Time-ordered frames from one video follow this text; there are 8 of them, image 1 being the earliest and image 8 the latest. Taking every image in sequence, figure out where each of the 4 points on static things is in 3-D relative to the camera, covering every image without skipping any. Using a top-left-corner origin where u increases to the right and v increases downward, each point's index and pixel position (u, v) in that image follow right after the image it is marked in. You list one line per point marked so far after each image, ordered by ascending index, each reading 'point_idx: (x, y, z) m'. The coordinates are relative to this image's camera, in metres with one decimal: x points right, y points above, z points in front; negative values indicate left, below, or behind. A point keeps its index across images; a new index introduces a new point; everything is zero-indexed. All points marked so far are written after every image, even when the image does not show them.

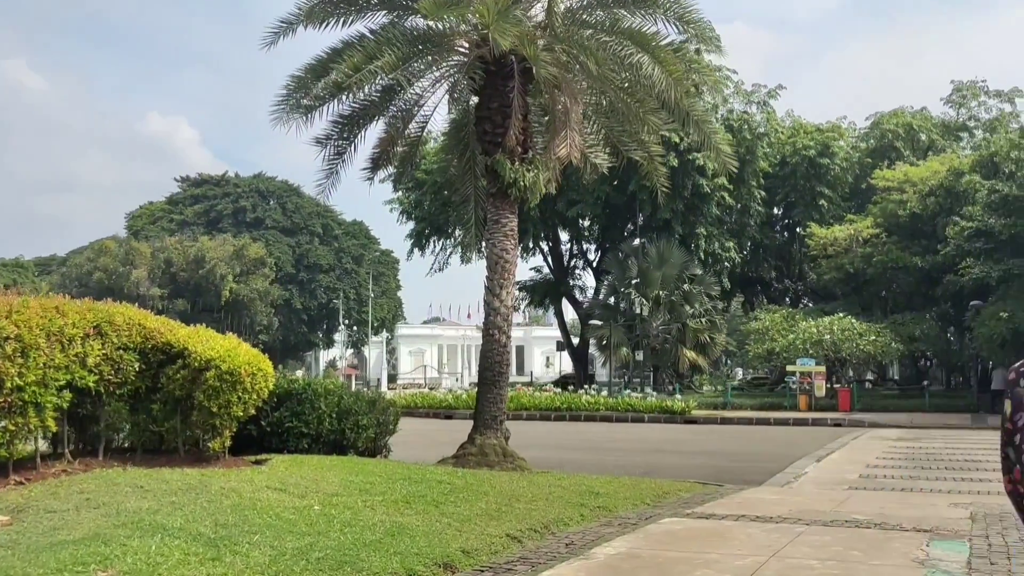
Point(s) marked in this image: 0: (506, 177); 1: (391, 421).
0: (-0.1, +1.1, +9.3) m
1: (-1.4, -1.5, +10.2) m
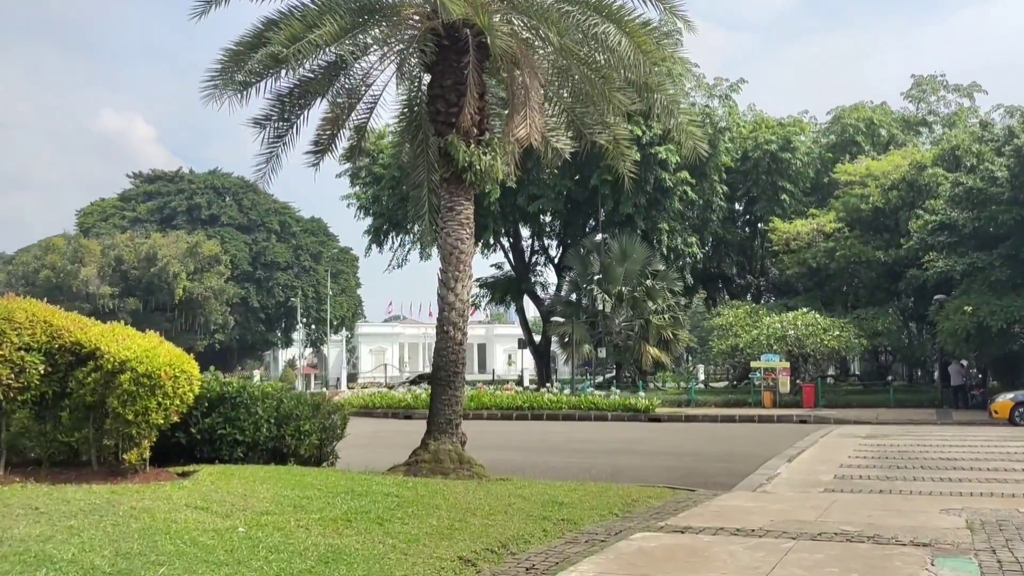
0: (-0.5, +1.2, +8.6) m
1: (-1.8, -1.4, +9.4) m
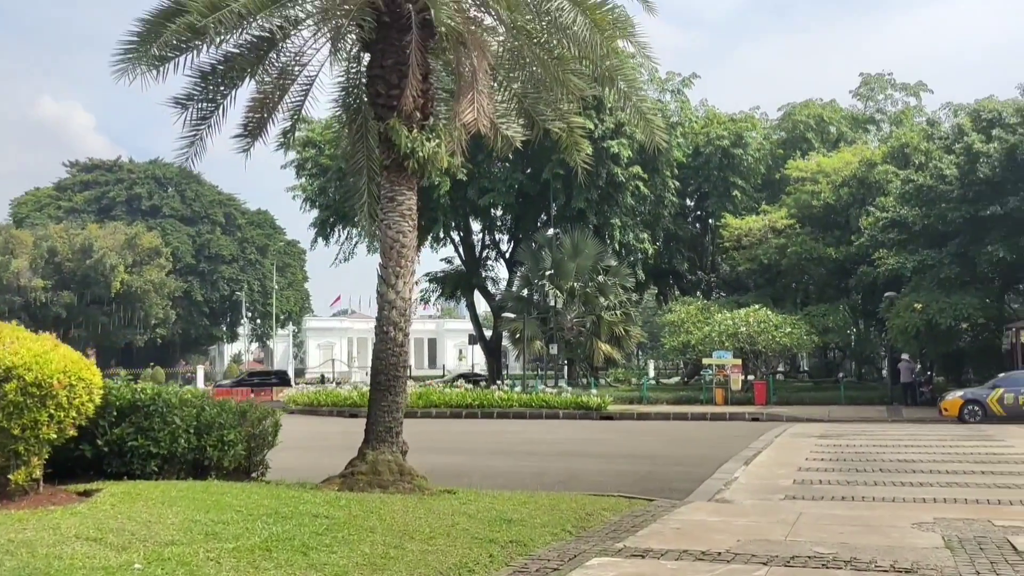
0: (-1.0, +1.2, +7.9) m
1: (-2.3, -1.4, +8.7) m
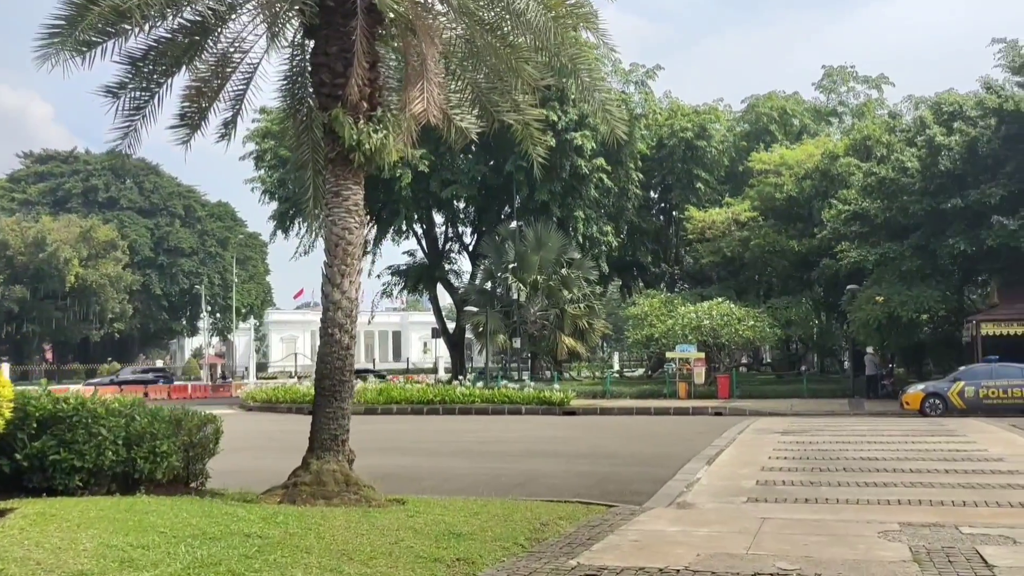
0: (-1.4, +1.2, +7.5) m
1: (-2.7, -1.4, +8.2) m
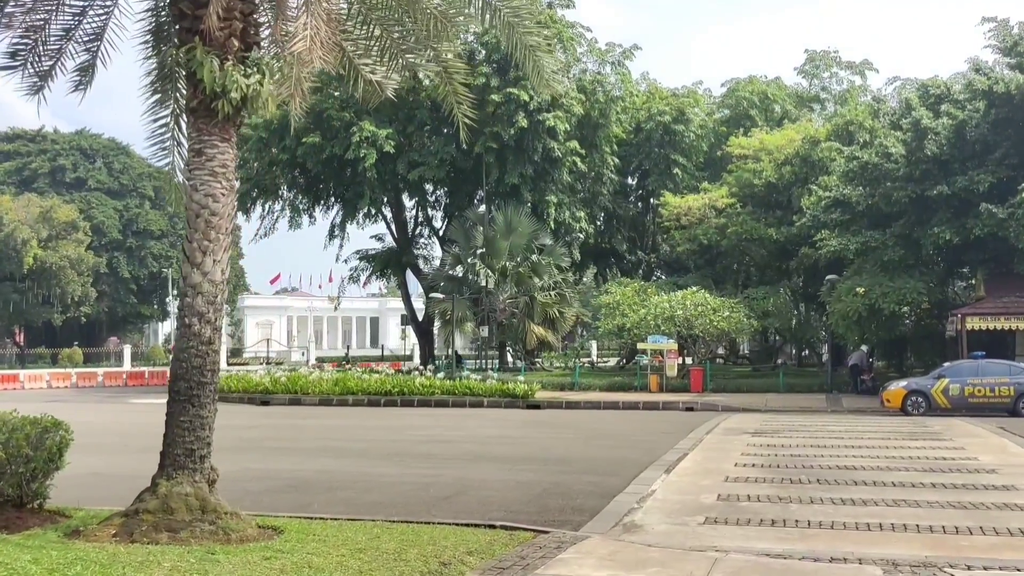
0: (-2.0, +1.4, +6.0) m
1: (-3.4, -1.2, +6.7) m
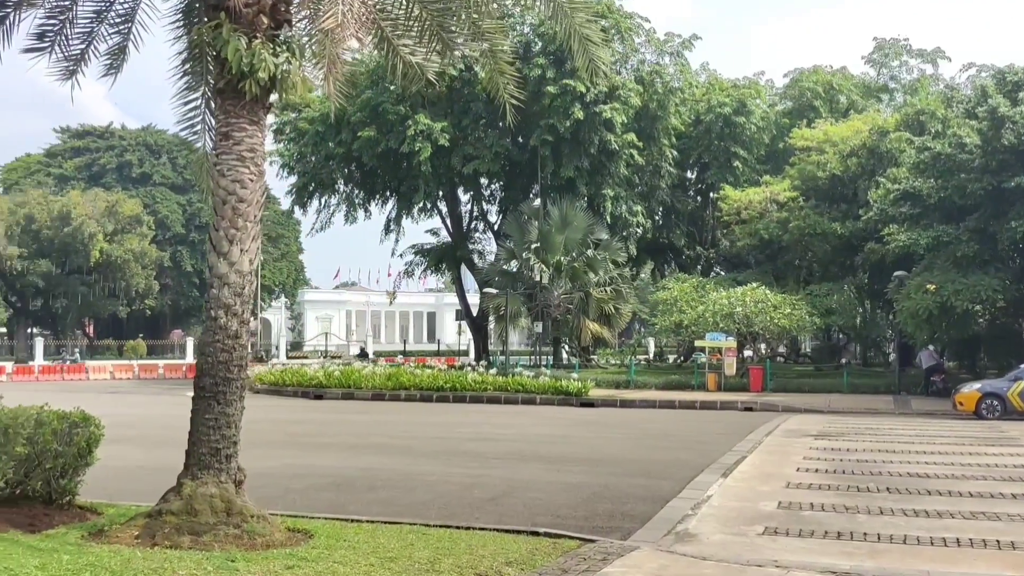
0: (-1.7, +1.4, +5.7) m
1: (-3.1, -1.2, +6.5) m
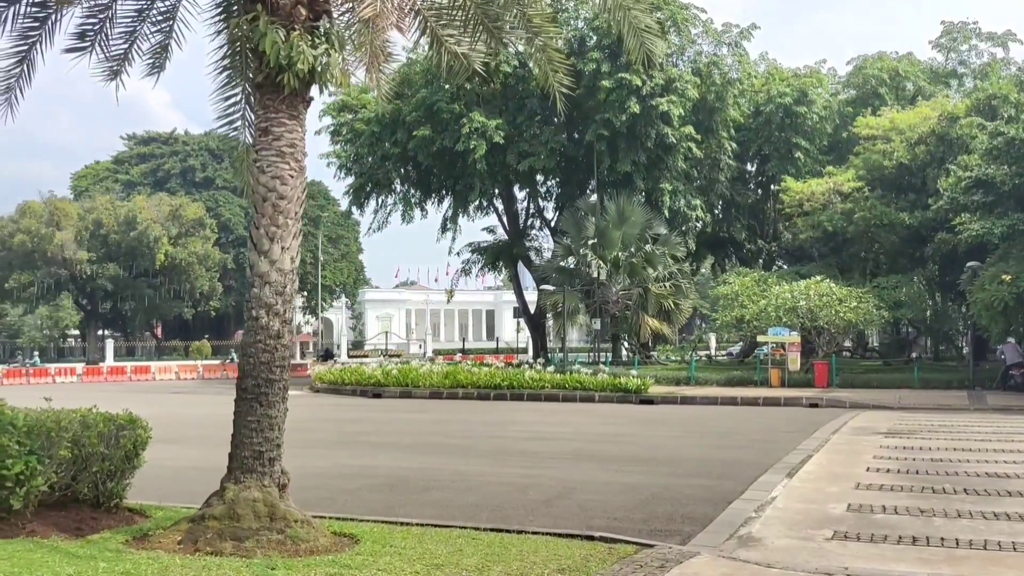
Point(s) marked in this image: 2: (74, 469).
0: (-1.5, +1.4, +5.6) m
1: (-2.8, -1.2, +6.5) m
2: (-2.9, -1.2, +6.2) m
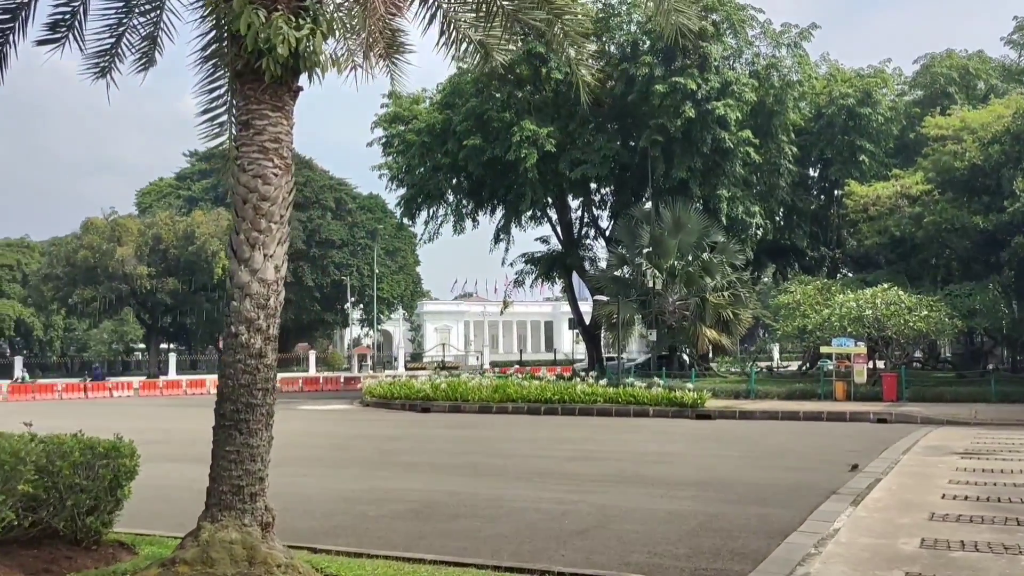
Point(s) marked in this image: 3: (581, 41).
0: (-1.4, +1.4, +4.9) m
1: (-2.6, -1.3, +5.9) m
2: (-2.8, -1.3, +5.6) m
3: (+0.6, +1.9, +7.3) m
